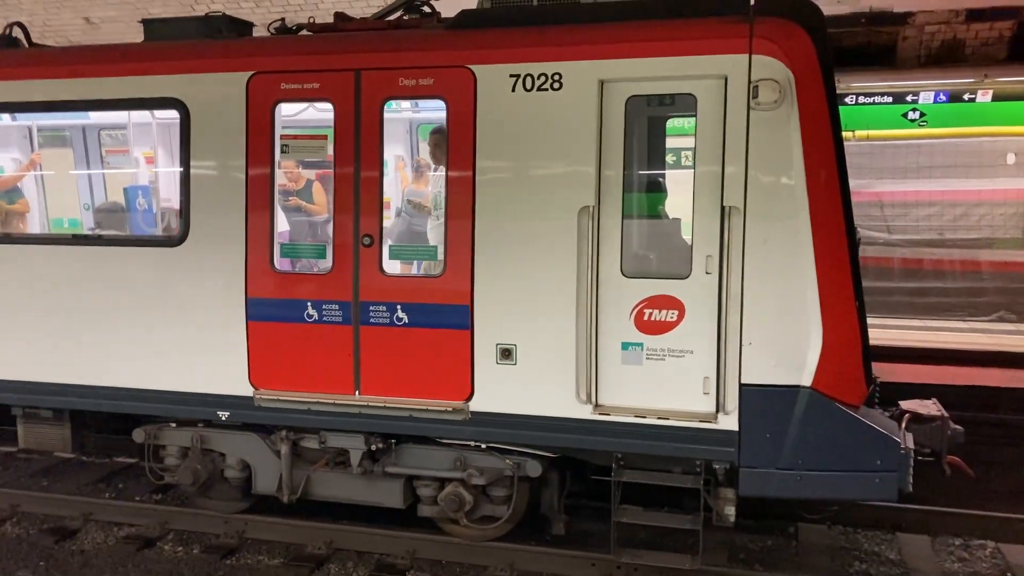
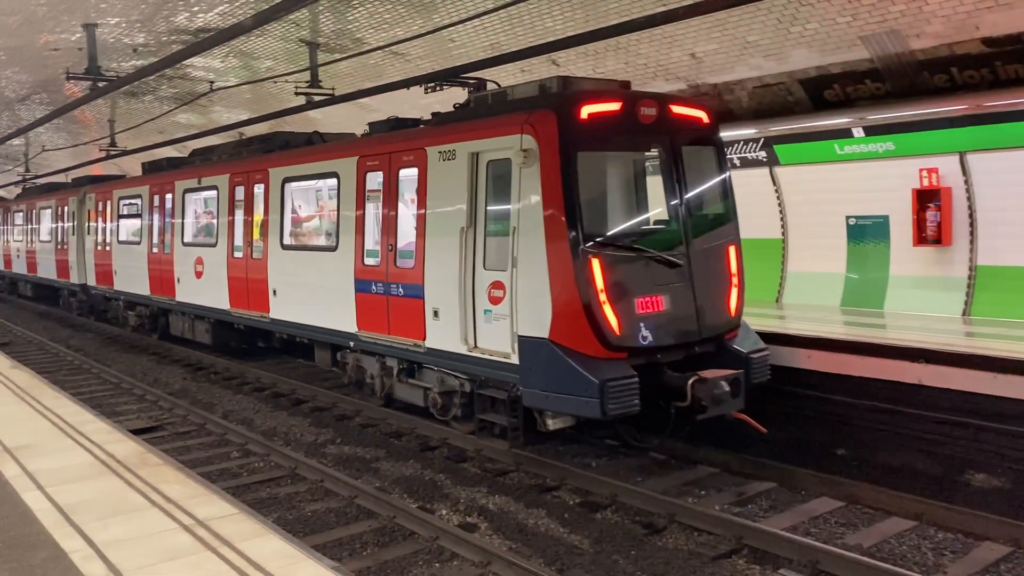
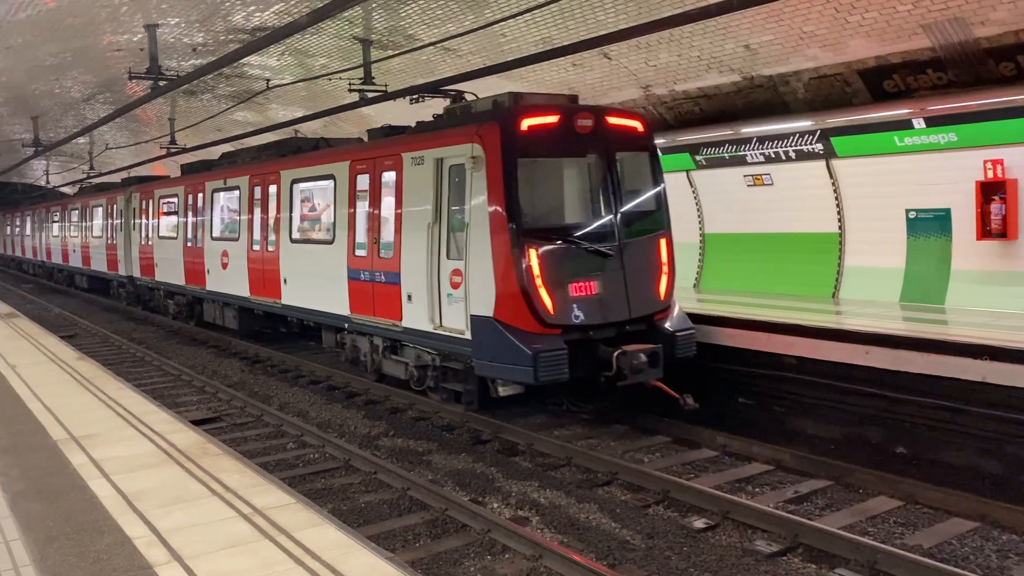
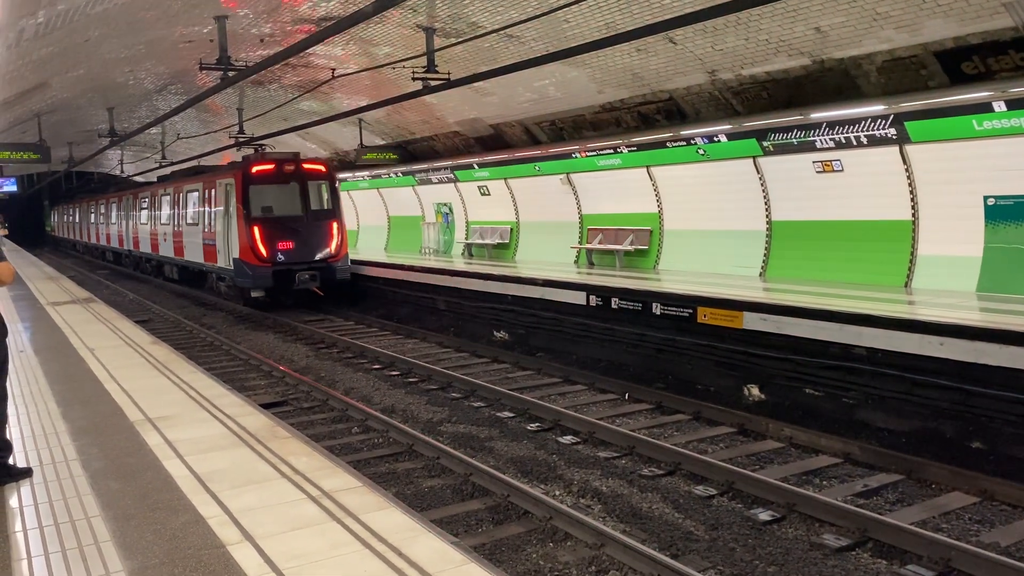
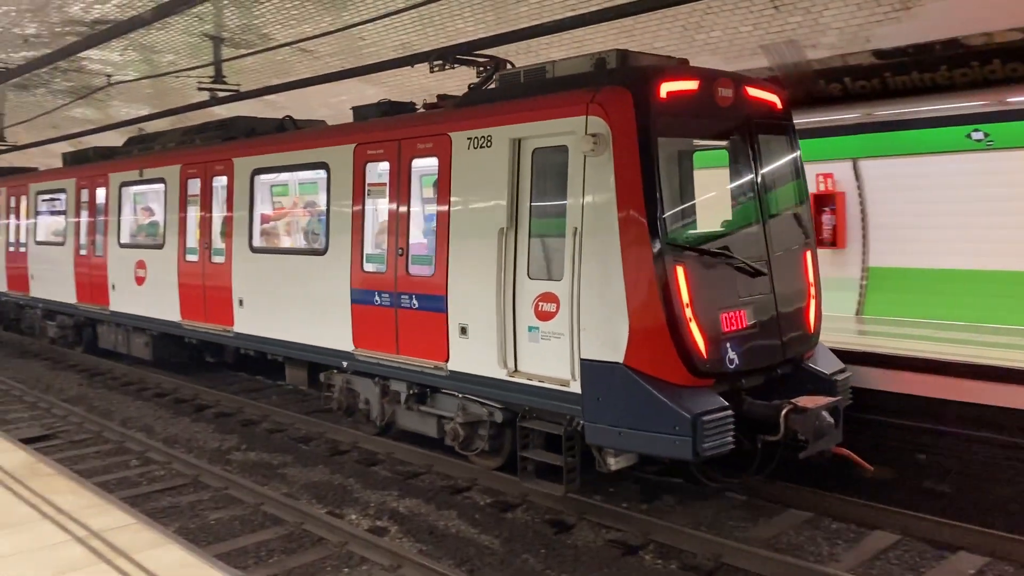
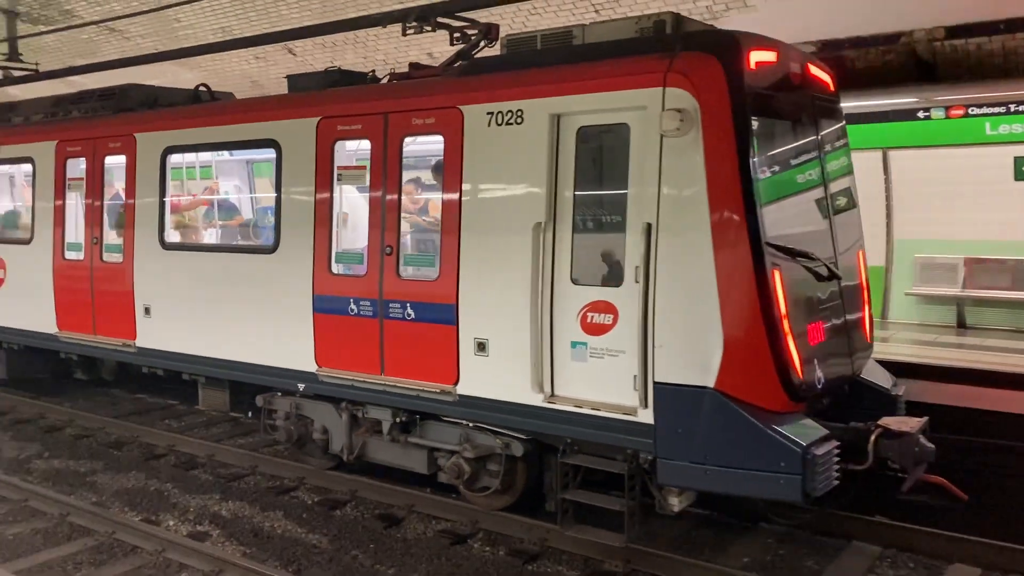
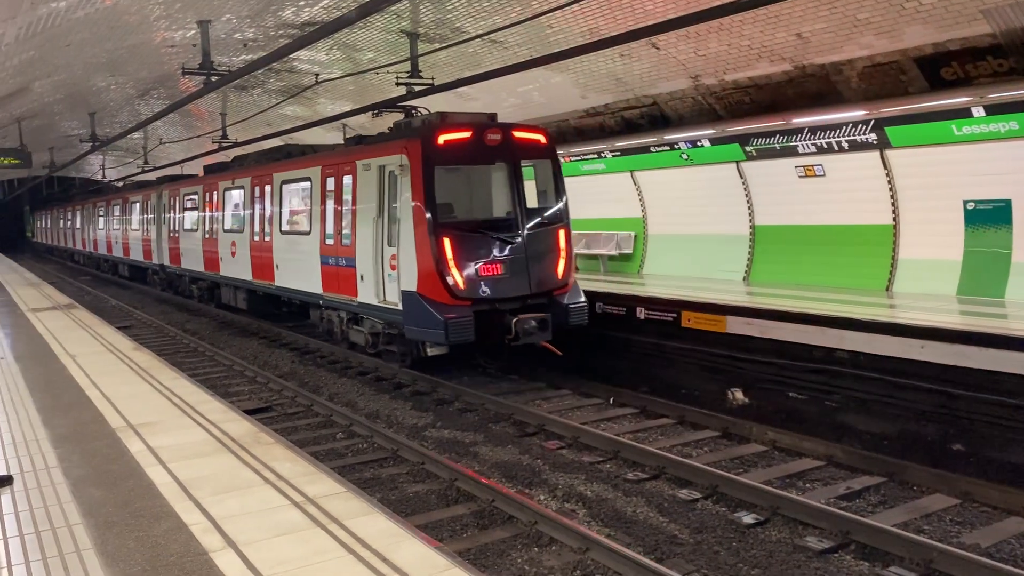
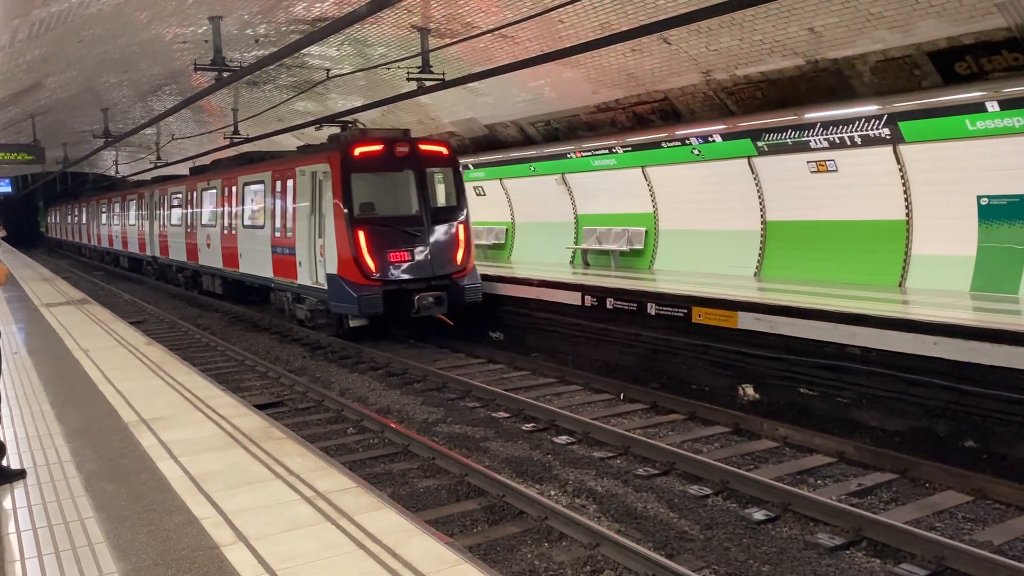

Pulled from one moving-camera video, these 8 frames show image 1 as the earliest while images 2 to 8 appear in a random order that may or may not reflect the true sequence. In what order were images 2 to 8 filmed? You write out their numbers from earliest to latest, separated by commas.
6, 5, 2, 3, 7, 8, 4
